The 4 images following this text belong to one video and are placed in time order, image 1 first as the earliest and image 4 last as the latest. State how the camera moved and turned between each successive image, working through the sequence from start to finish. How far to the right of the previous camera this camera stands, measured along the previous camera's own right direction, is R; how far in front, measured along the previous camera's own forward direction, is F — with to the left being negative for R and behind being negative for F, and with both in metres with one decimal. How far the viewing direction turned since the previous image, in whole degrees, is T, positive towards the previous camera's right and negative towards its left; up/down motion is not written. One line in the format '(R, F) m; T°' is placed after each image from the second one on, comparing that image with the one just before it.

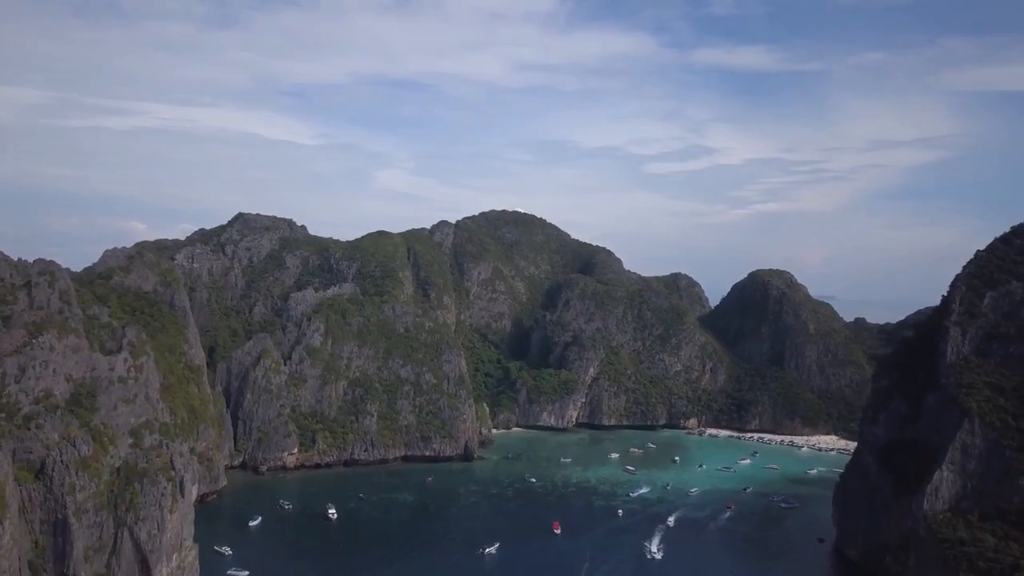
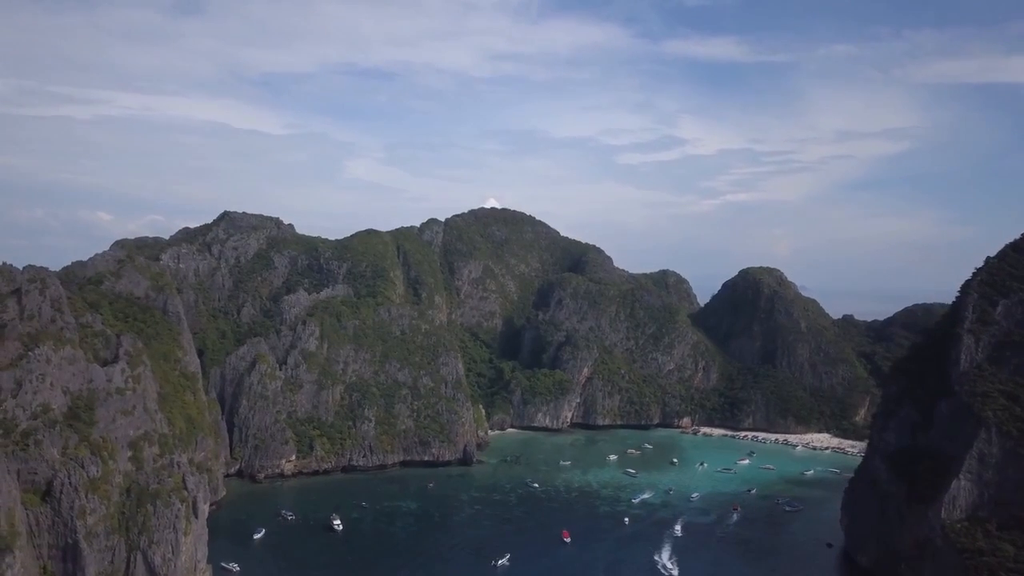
(-2.2, +0.8) m; +2°
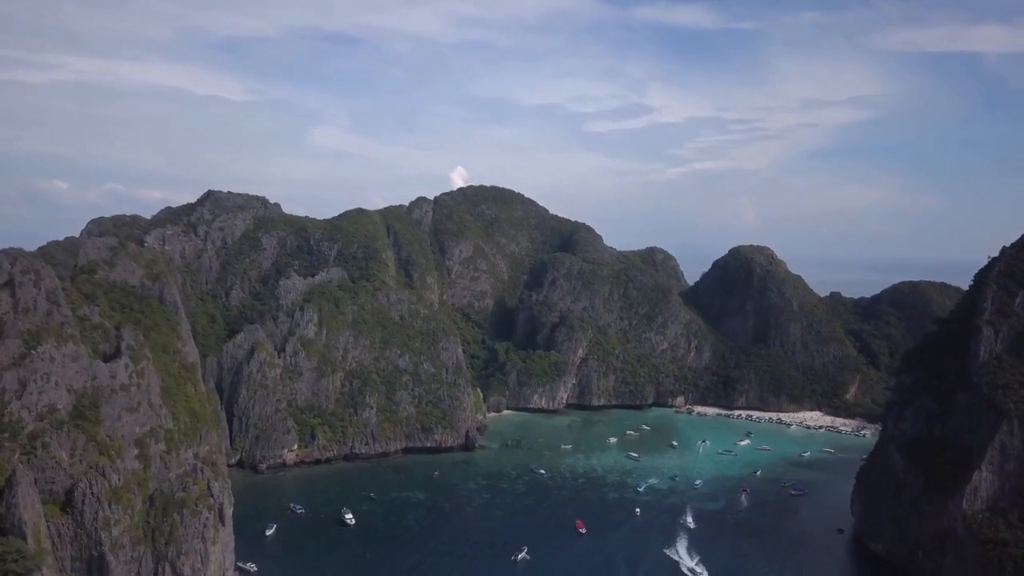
(-2.9, +0.9) m; +2°
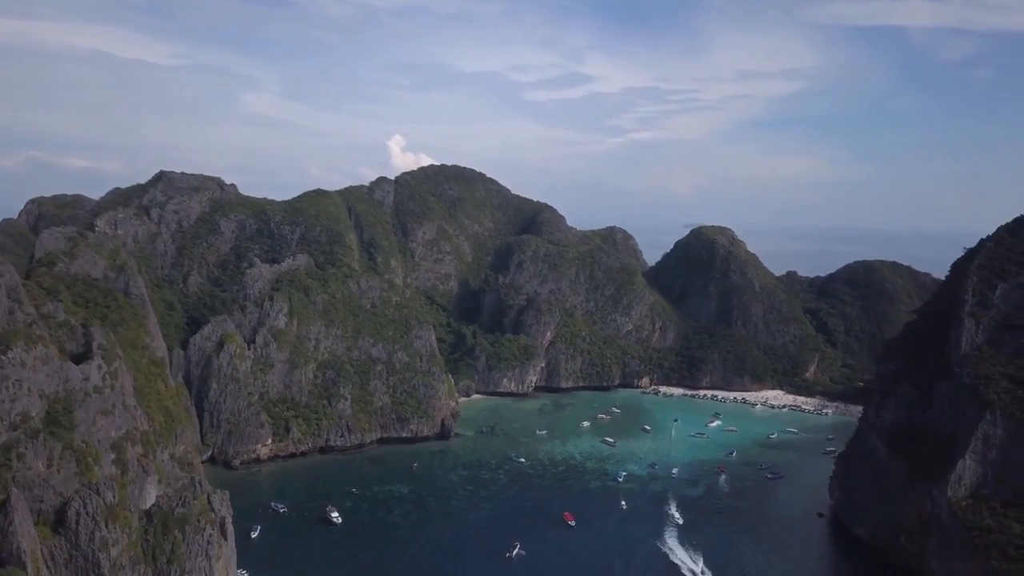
(-3.0, +0.8) m; +4°
